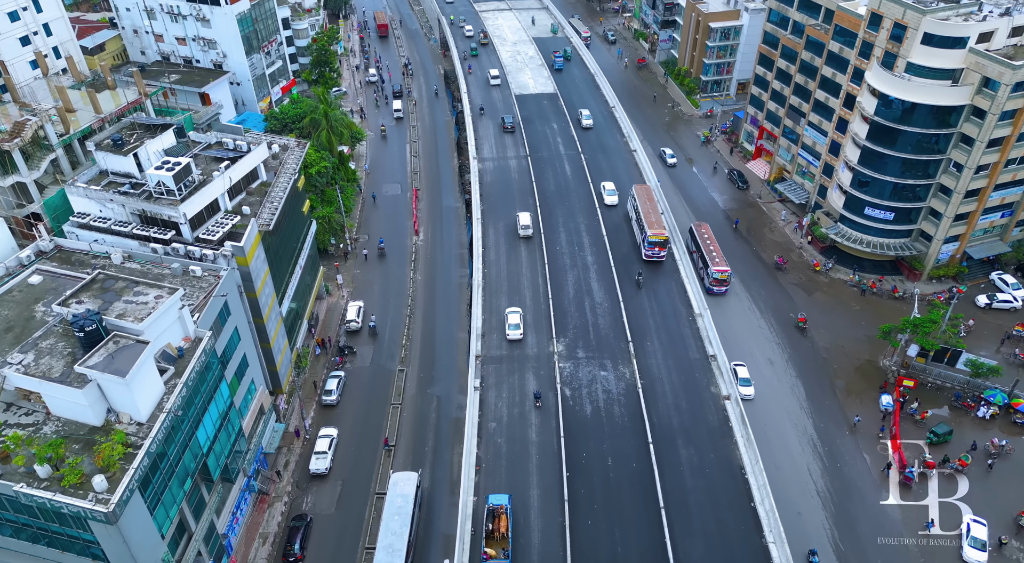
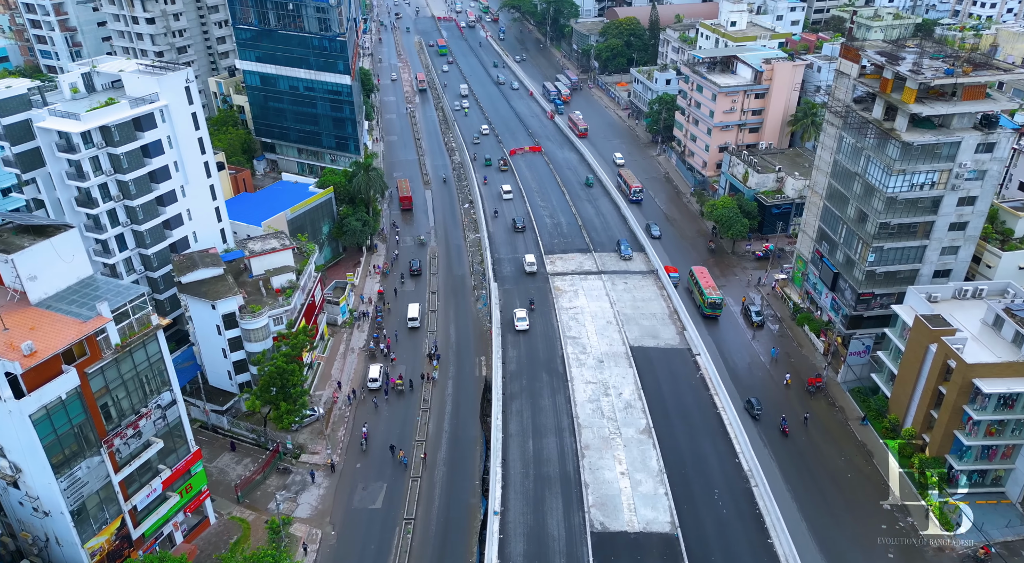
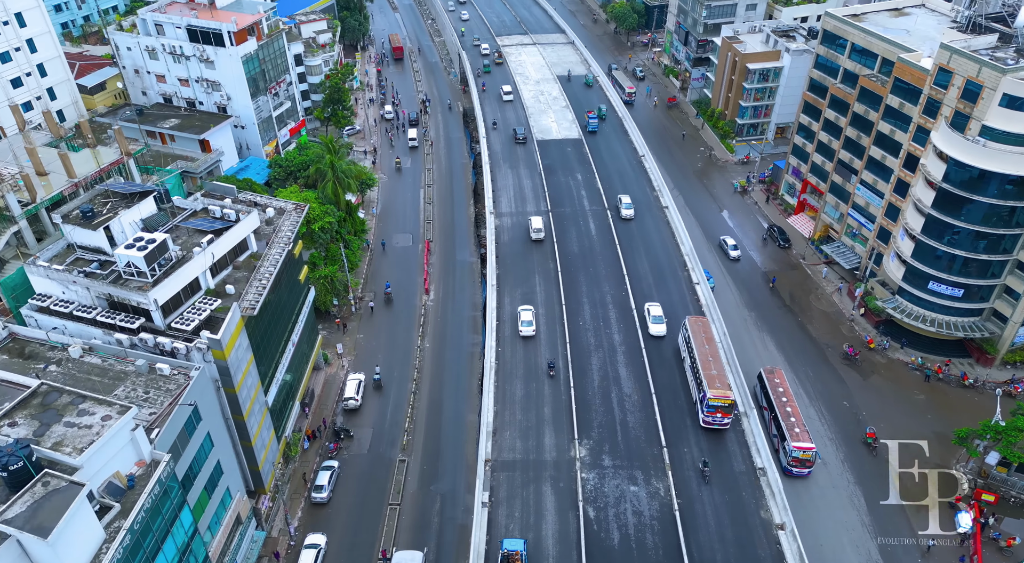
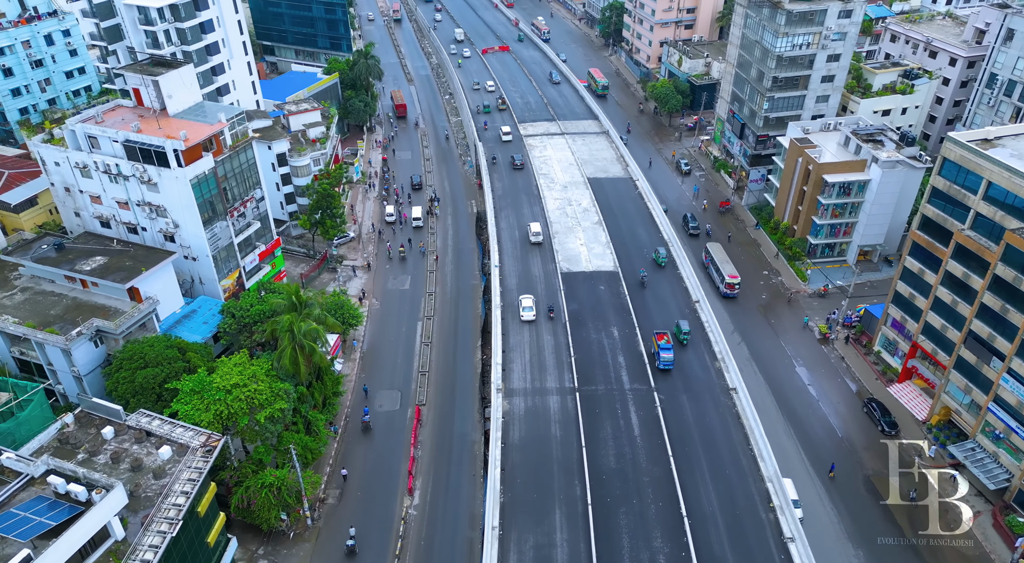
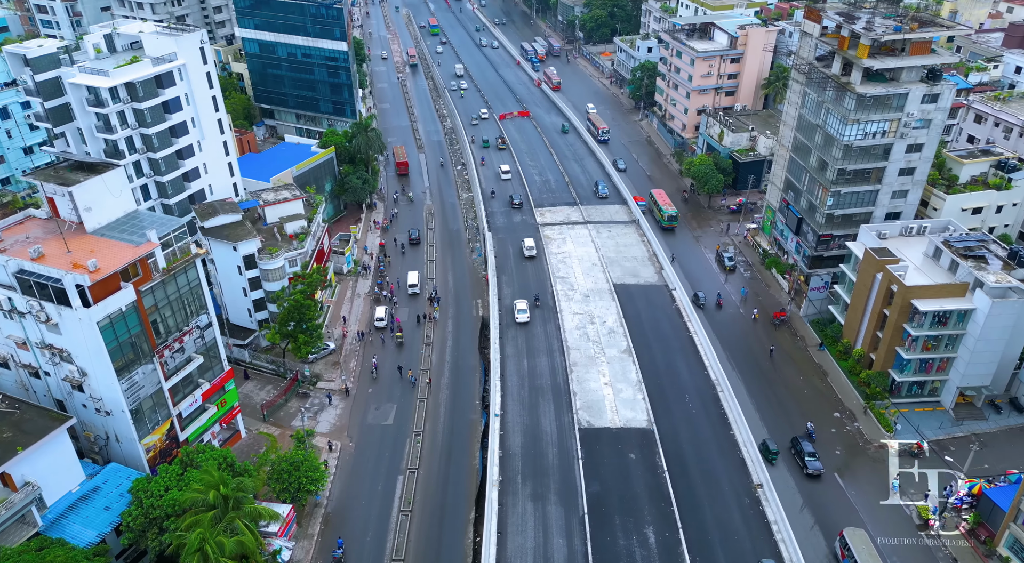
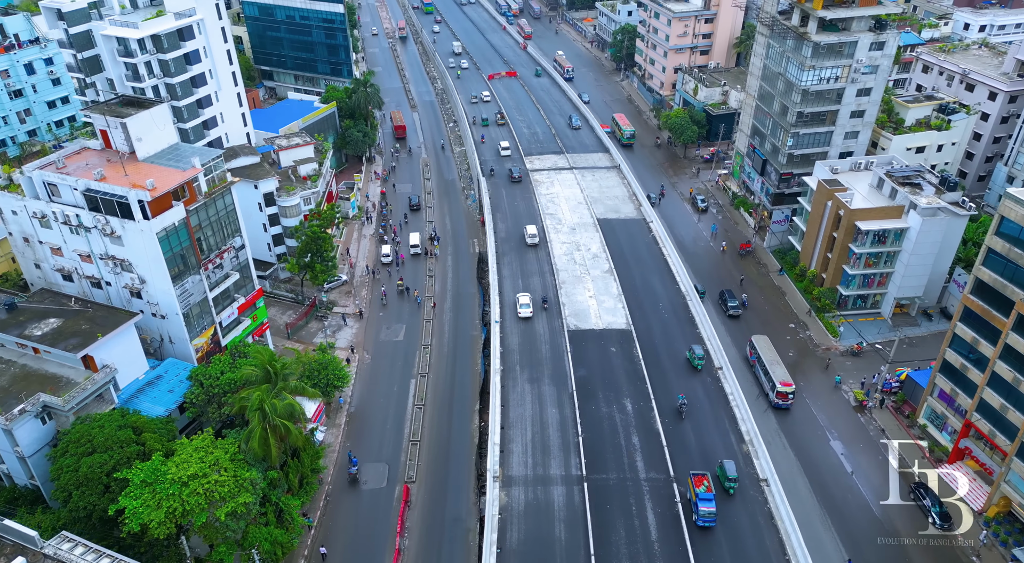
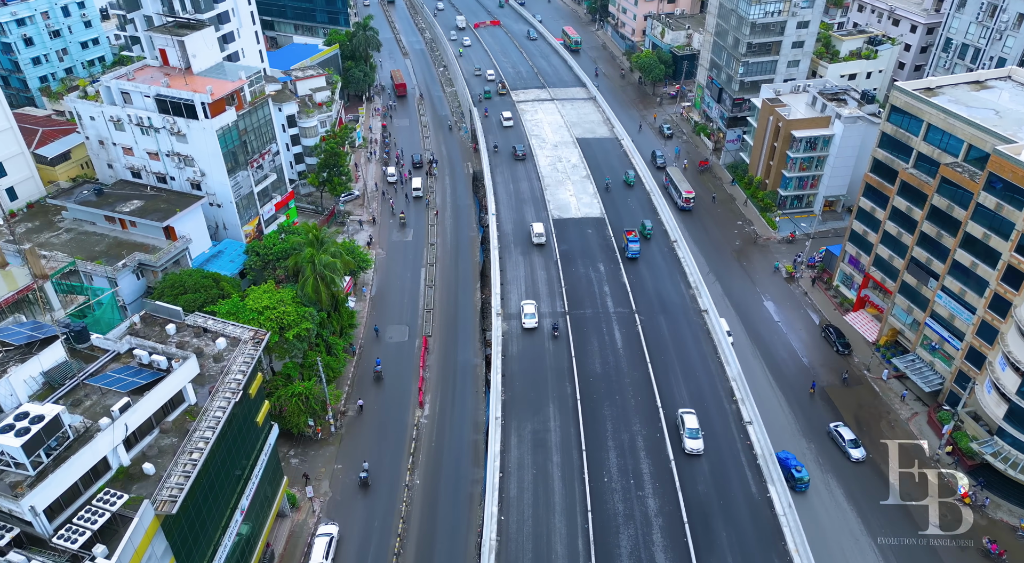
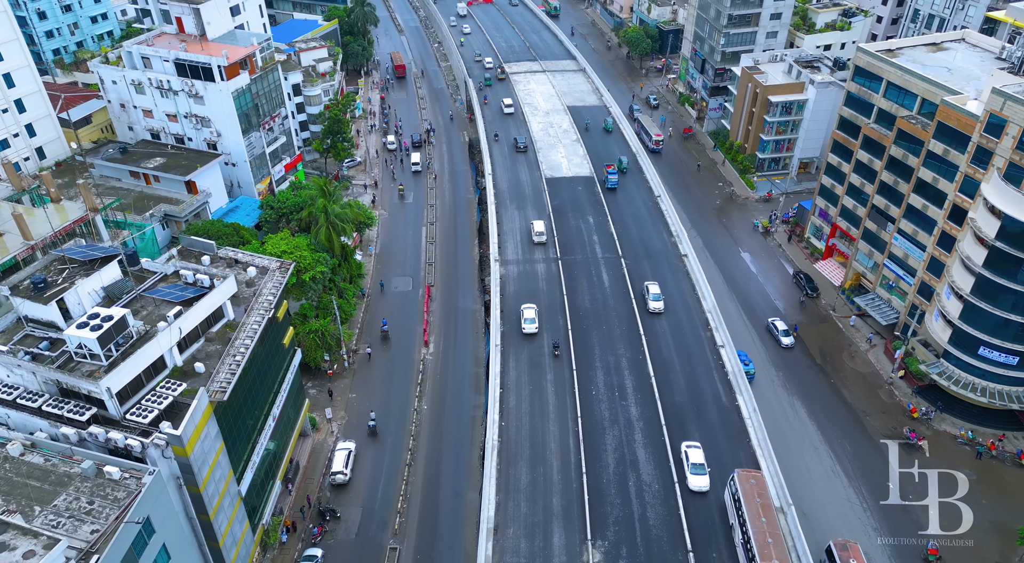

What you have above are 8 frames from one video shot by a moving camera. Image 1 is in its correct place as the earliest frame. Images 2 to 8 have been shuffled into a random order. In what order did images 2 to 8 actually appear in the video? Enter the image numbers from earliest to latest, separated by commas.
3, 8, 7, 4, 6, 5, 2
